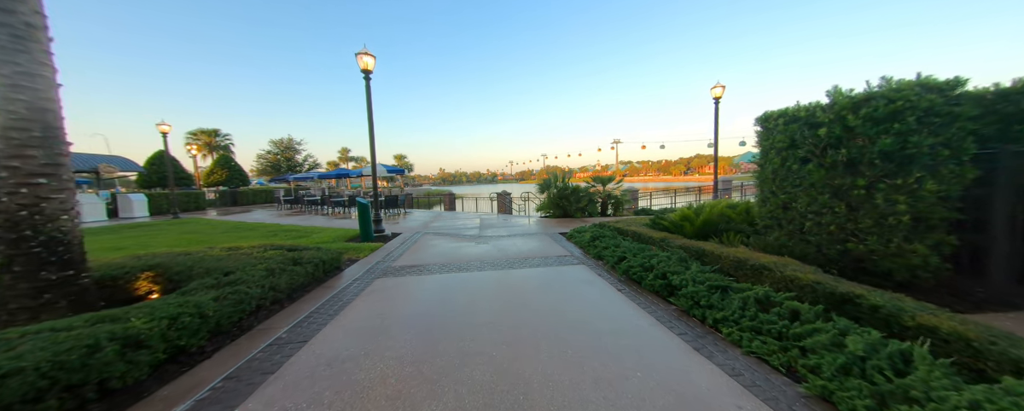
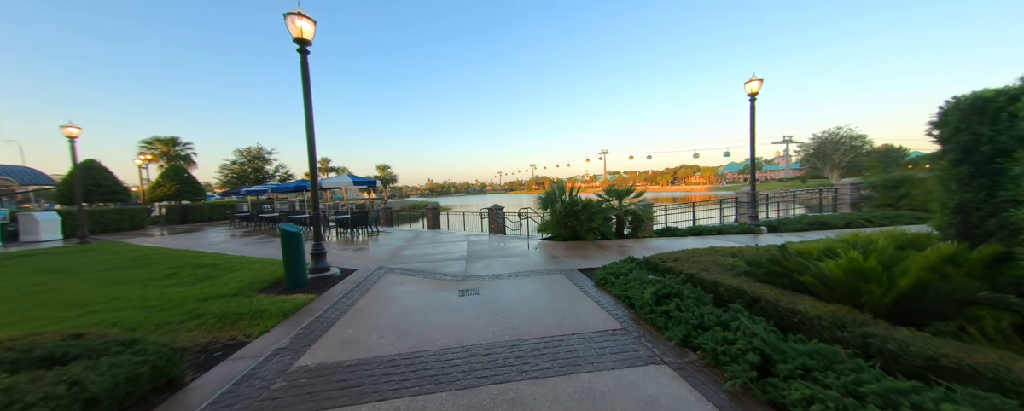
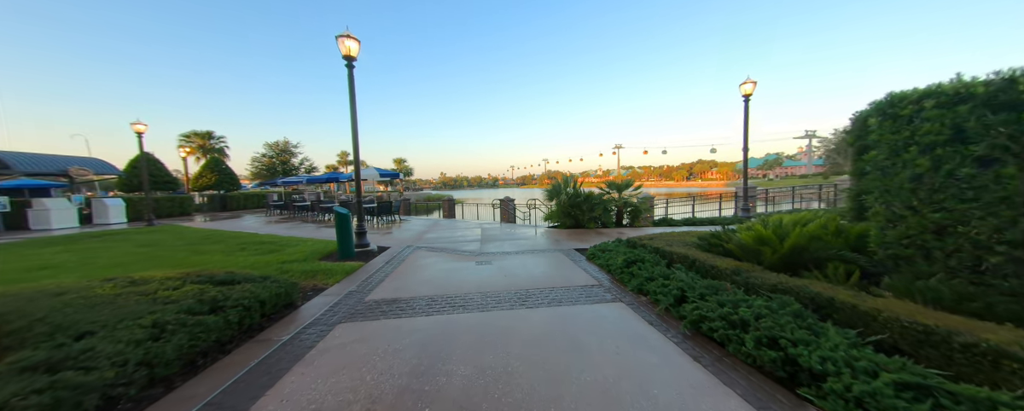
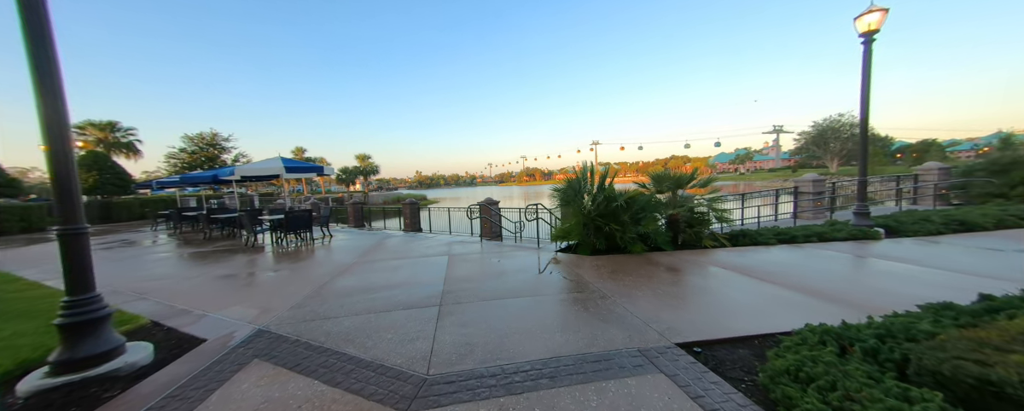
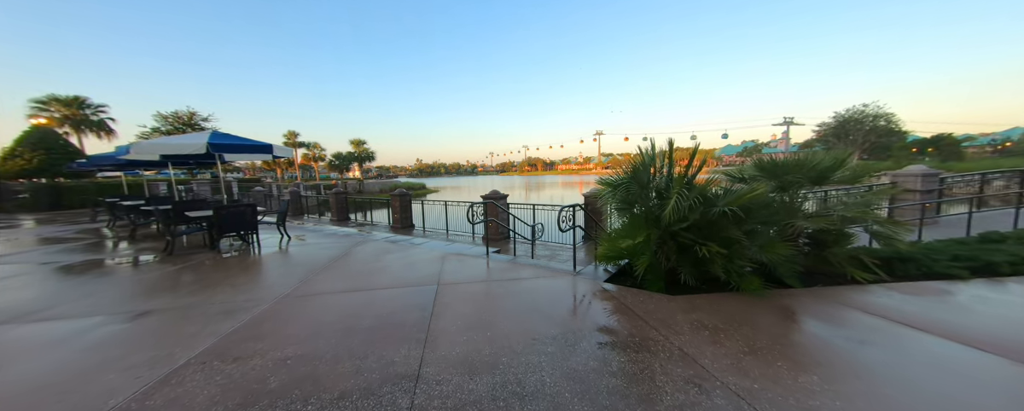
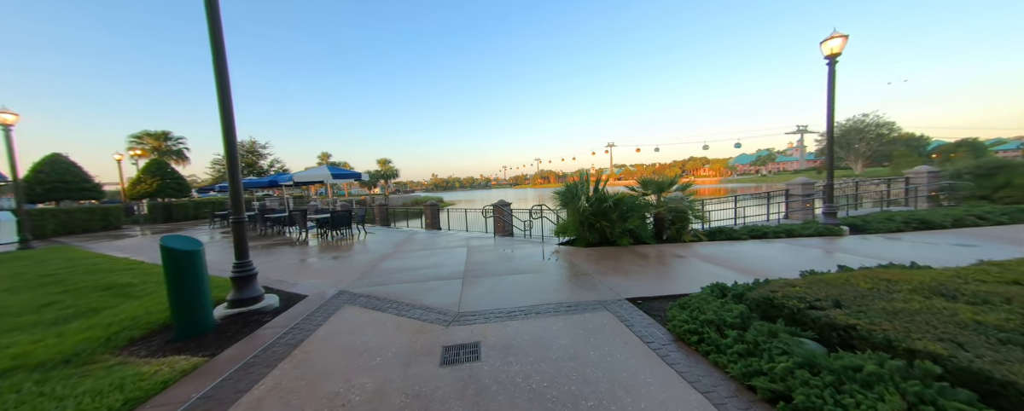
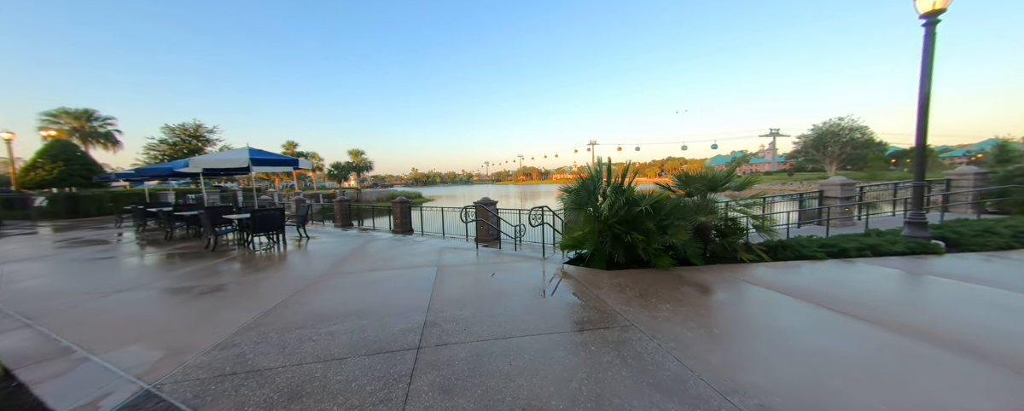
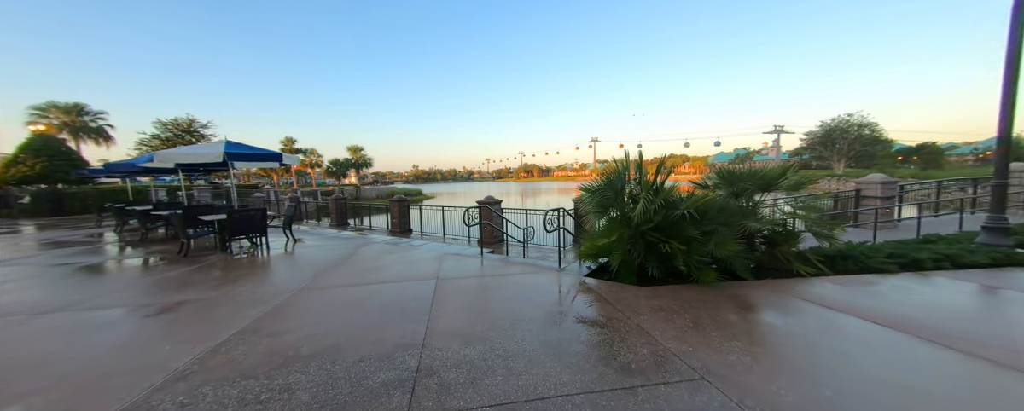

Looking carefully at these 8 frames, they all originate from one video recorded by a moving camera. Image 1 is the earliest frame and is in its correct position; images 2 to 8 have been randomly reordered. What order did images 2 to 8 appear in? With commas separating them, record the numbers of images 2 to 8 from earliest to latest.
3, 2, 6, 4, 7, 8, 5
